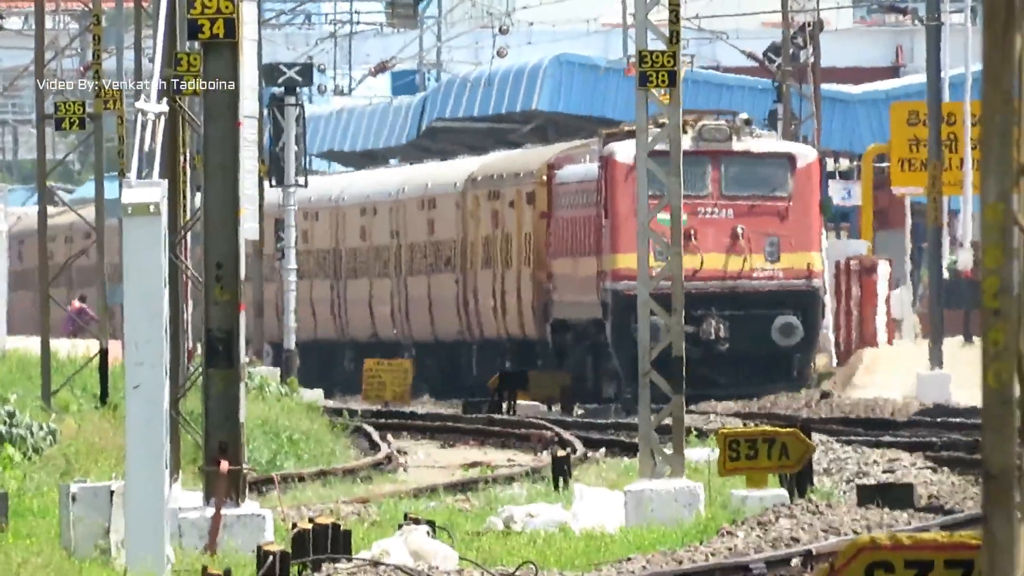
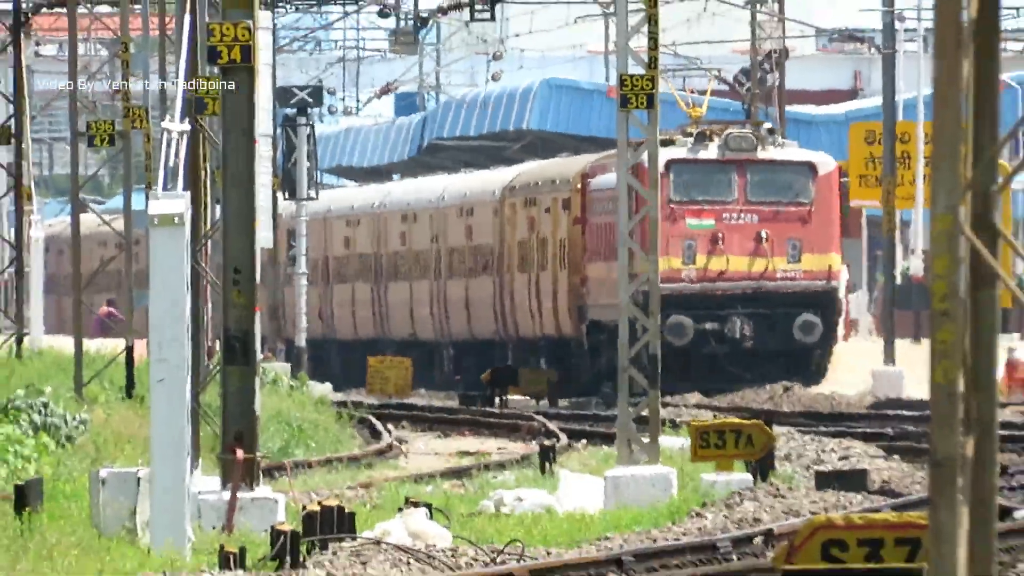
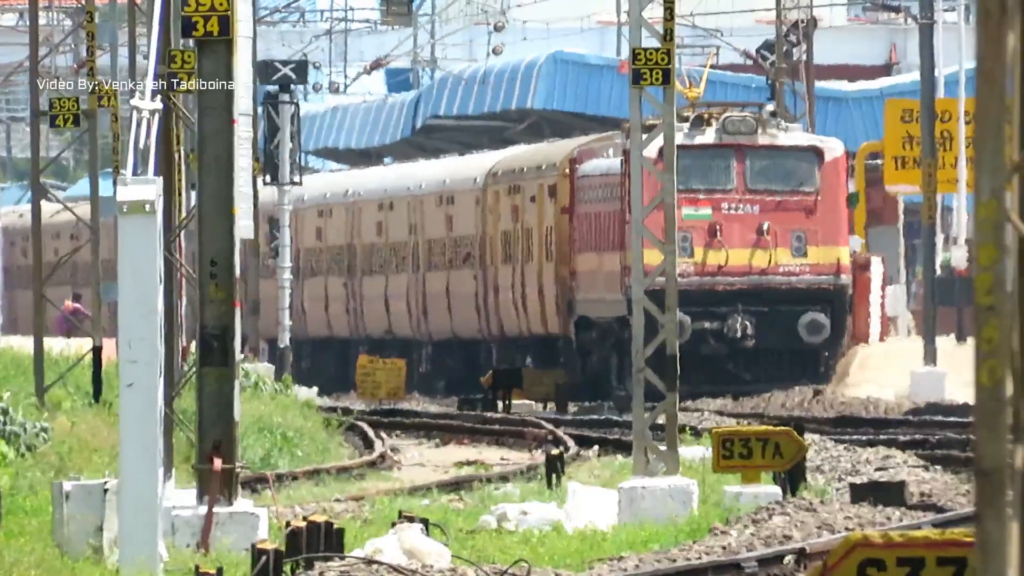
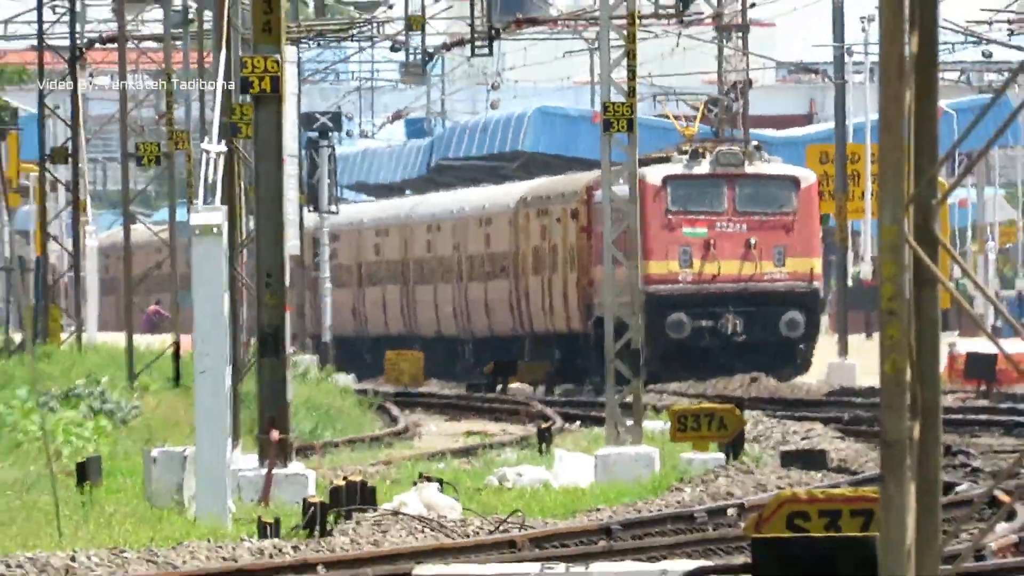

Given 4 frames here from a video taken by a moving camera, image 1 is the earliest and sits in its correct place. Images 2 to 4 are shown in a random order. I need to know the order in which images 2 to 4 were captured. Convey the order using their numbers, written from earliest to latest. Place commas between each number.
3, 2, 4
